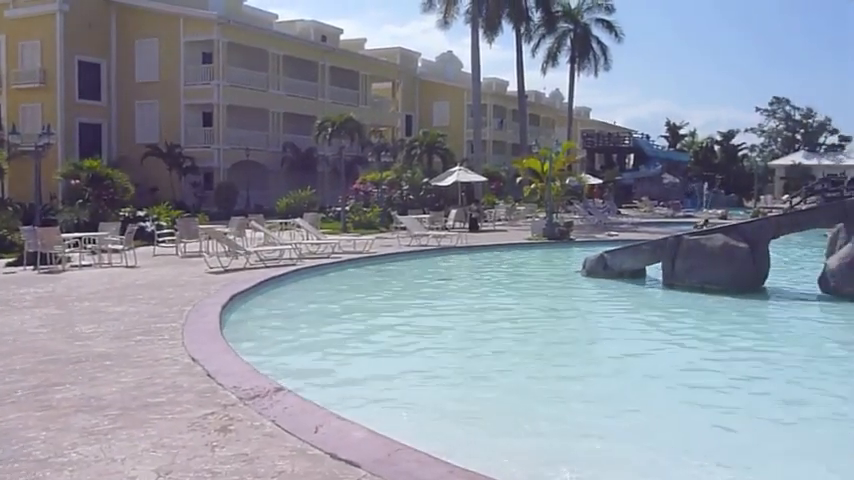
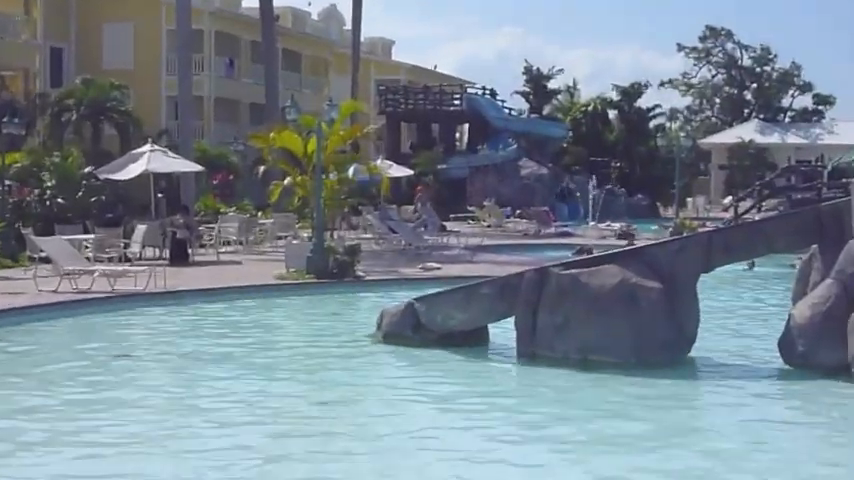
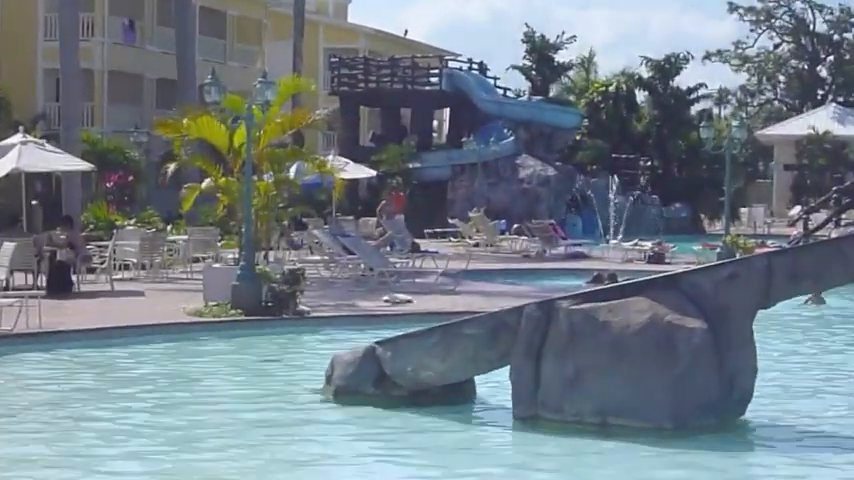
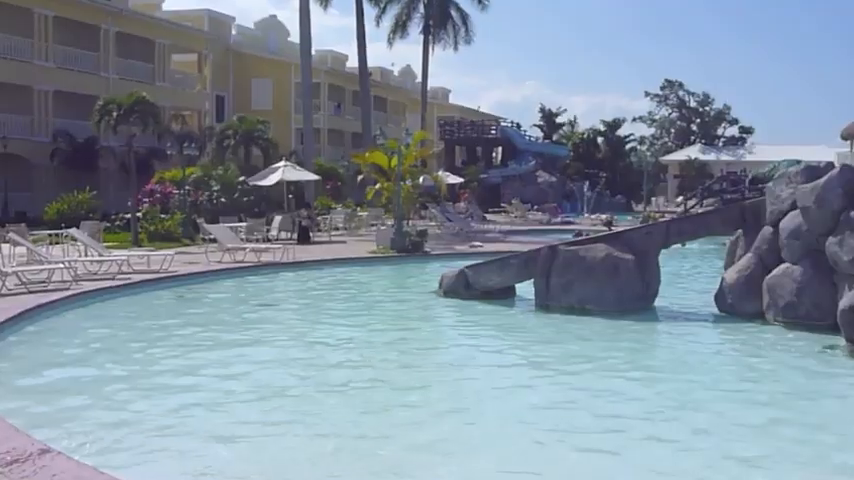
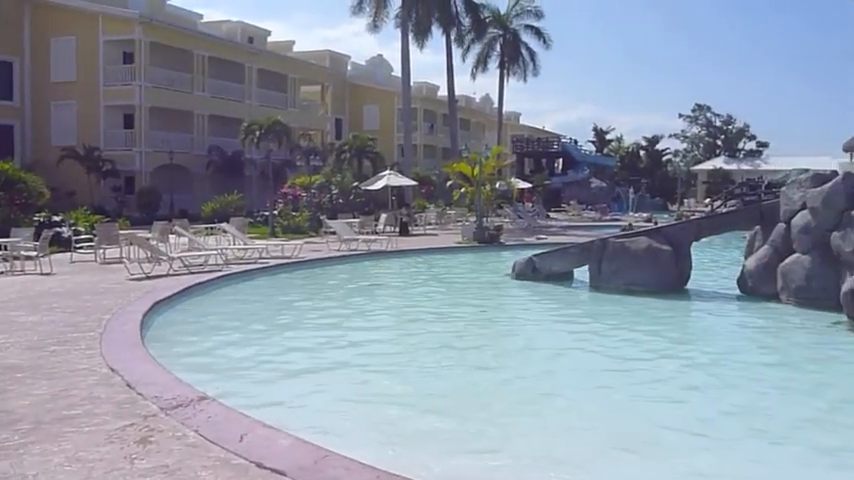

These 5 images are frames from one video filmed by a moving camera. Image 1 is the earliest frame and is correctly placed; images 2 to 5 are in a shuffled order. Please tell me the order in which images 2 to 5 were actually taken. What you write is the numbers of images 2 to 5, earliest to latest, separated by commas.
5, 4, 2, 3
